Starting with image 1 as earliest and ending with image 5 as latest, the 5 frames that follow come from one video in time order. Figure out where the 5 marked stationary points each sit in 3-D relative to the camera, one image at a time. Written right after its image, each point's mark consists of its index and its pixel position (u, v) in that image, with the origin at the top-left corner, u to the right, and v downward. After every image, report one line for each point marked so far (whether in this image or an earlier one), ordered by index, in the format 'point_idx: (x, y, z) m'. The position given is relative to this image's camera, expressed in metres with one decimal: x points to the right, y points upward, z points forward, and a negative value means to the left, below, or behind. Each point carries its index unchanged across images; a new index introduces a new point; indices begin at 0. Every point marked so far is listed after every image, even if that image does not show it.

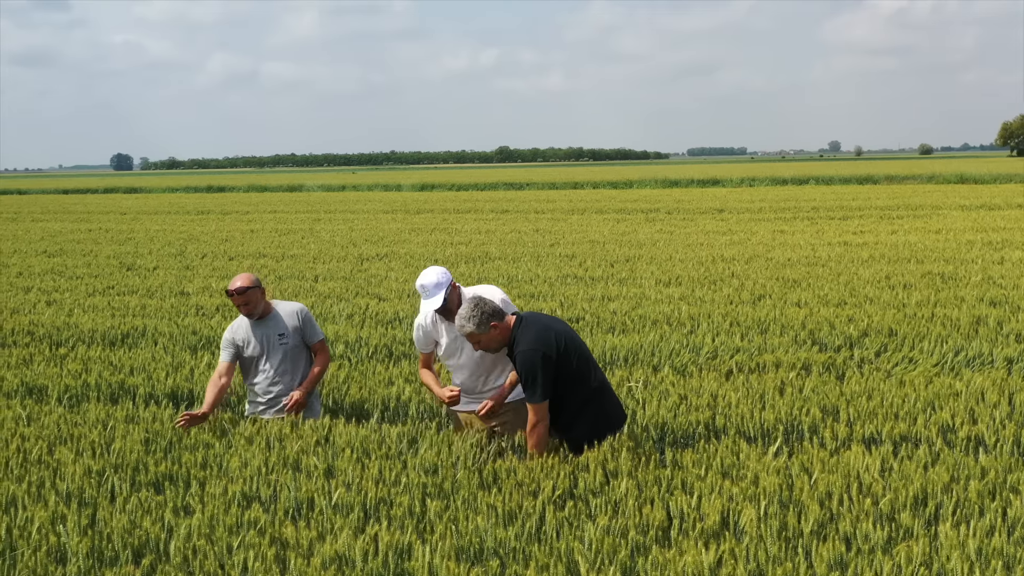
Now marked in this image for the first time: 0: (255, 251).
0: (-3.9, +0.6, +17.6) m
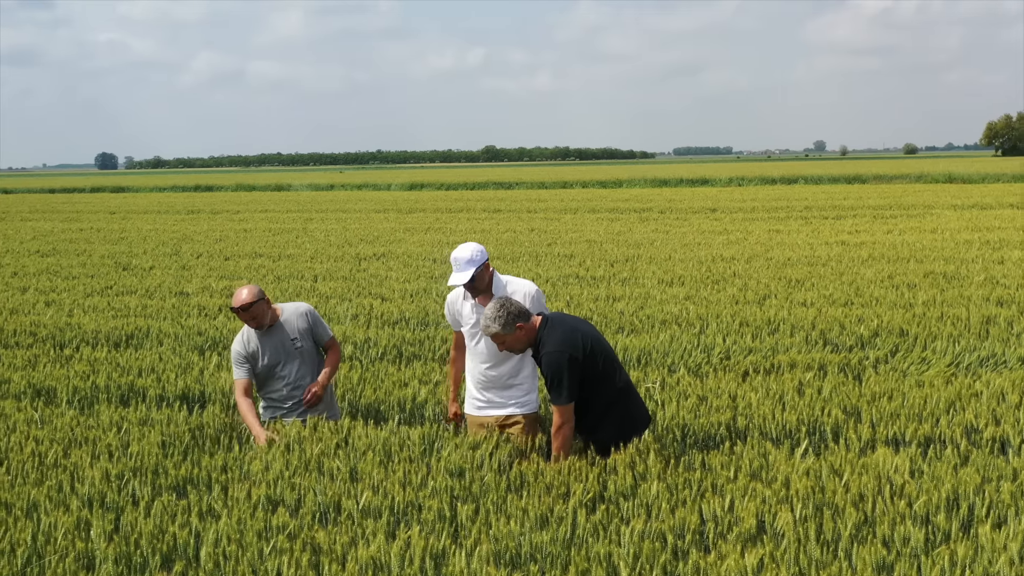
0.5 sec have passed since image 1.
0: (-4.0, +0.6, +17.5) m
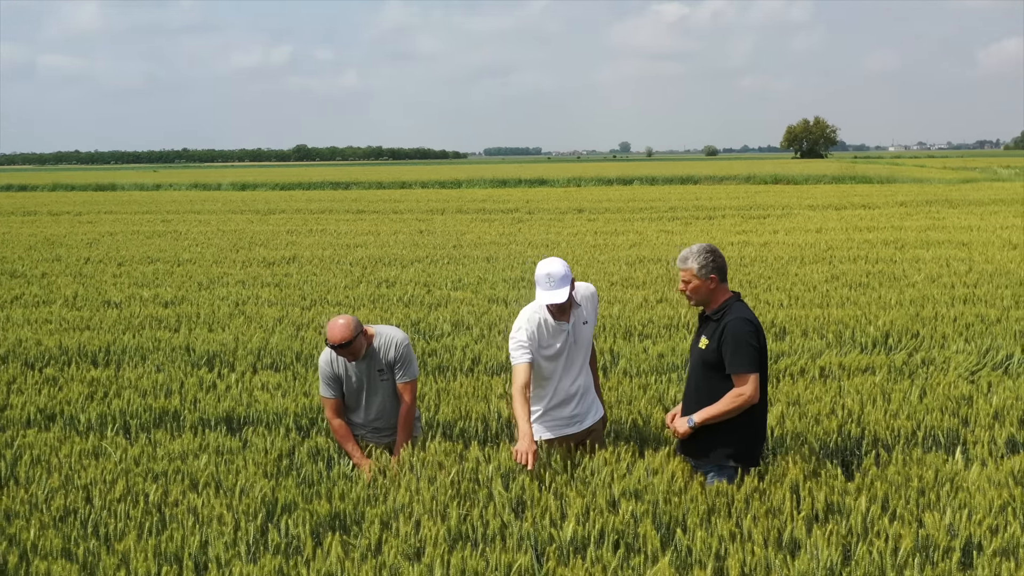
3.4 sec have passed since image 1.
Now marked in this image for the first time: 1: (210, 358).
0: (-5.3, +0.5, +16.5) m
1: (-2.0, -0.5, +7.6) m
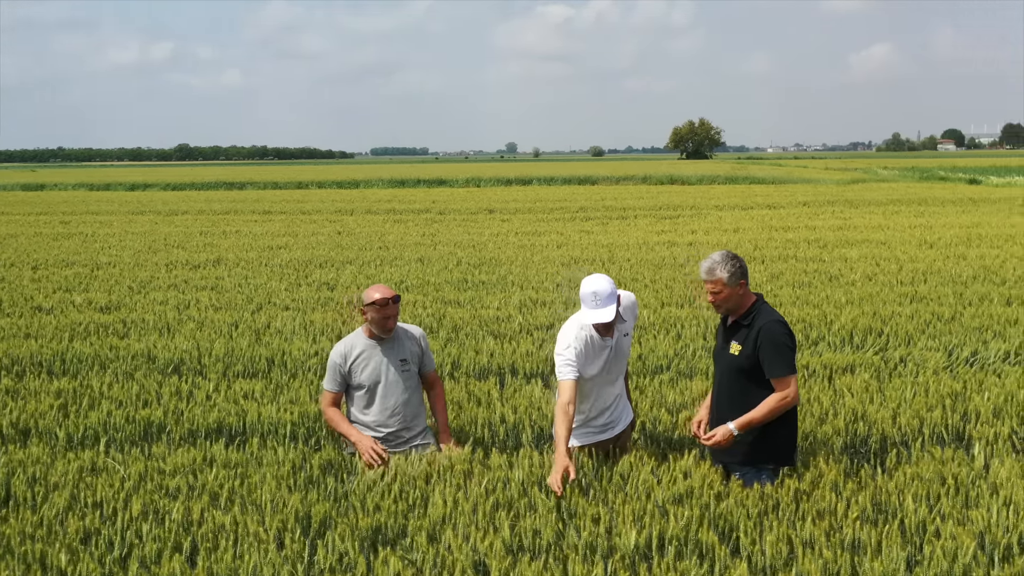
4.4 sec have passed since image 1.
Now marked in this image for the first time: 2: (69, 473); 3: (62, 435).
0: (-6.3, +0.4, +15.8) m
1: (-2.1, -0.5, +7.3) m
2: (-1.9, -0.8, +4.9) m
3: (-2.2, -0.7, +5.6) m
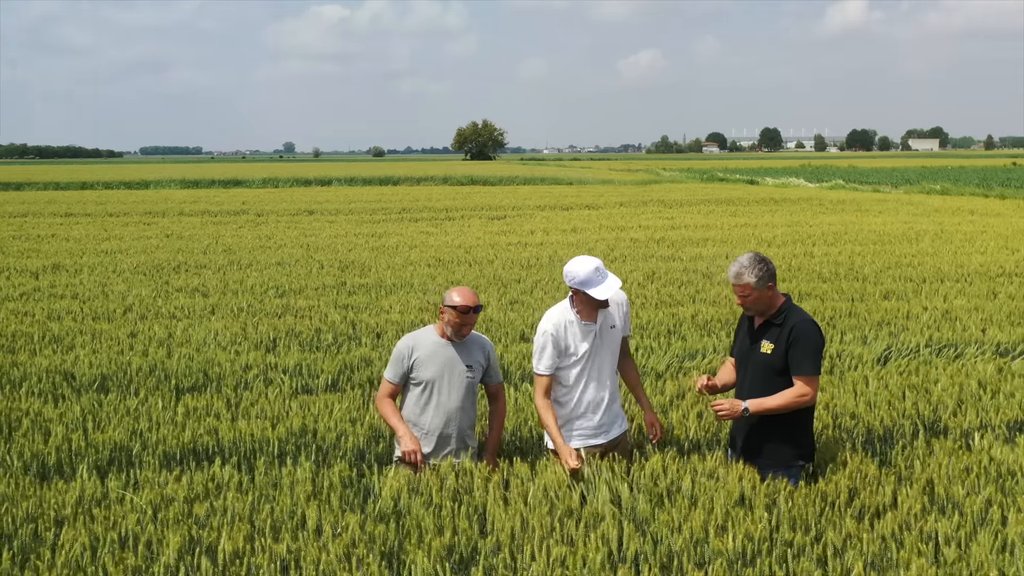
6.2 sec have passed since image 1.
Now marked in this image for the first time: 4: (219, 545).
0: (-8.2, +0.3, +14.3) m
1: (-2.4, -0.6, +6.7) m
2: (-1.7, -0.8, +4.4) m
3: (-2.2, -0.8, +5.1) m
4: (-1.0, -0.9, +4.0) m
